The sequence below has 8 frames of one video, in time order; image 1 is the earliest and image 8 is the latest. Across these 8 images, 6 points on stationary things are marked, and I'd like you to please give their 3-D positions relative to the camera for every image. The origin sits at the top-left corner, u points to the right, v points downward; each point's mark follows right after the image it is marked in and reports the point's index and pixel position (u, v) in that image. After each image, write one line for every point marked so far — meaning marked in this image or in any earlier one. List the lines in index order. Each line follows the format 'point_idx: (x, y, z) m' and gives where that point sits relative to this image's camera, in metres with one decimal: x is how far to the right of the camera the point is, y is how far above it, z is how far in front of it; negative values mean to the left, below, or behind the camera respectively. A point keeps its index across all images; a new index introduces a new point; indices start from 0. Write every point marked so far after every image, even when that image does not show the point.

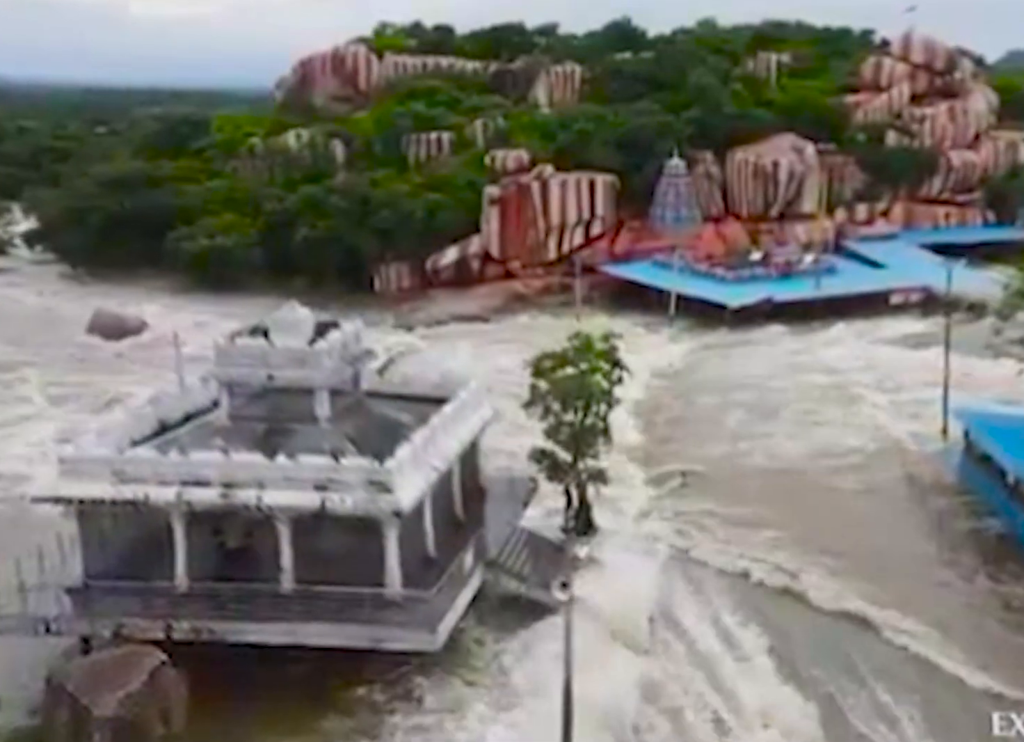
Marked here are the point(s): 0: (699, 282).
0: (+3.1, +1.5, +19.3) m
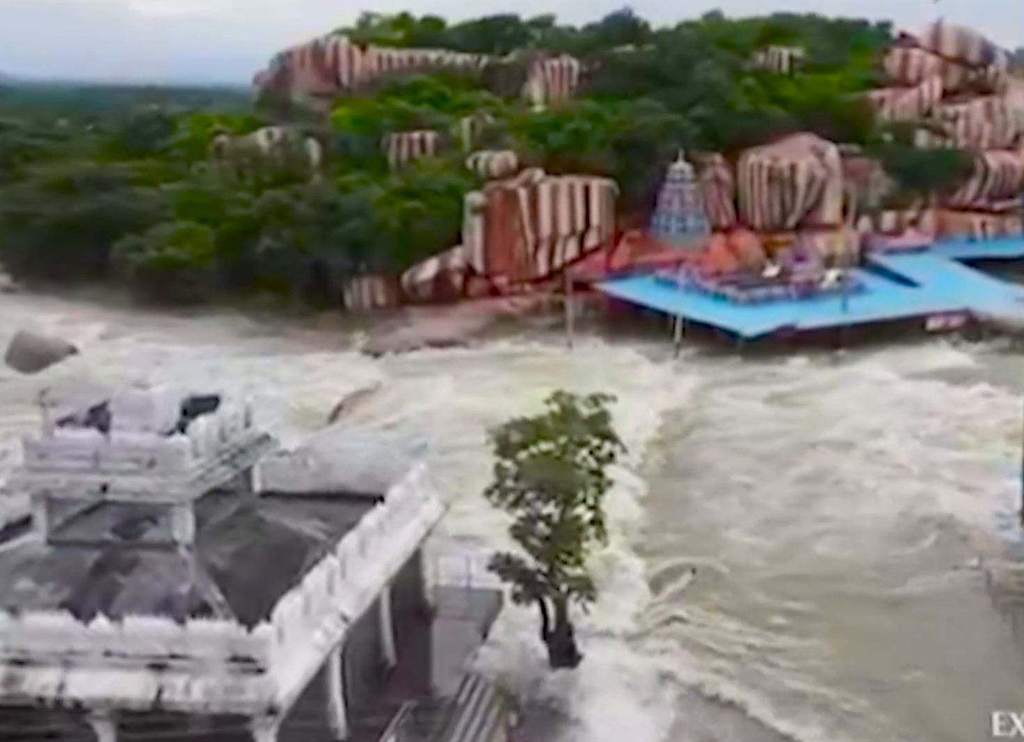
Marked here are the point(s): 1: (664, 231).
0: (+2.9, +1.0, +16.9) m
1: (+2.6, +2.4, +19.8) m
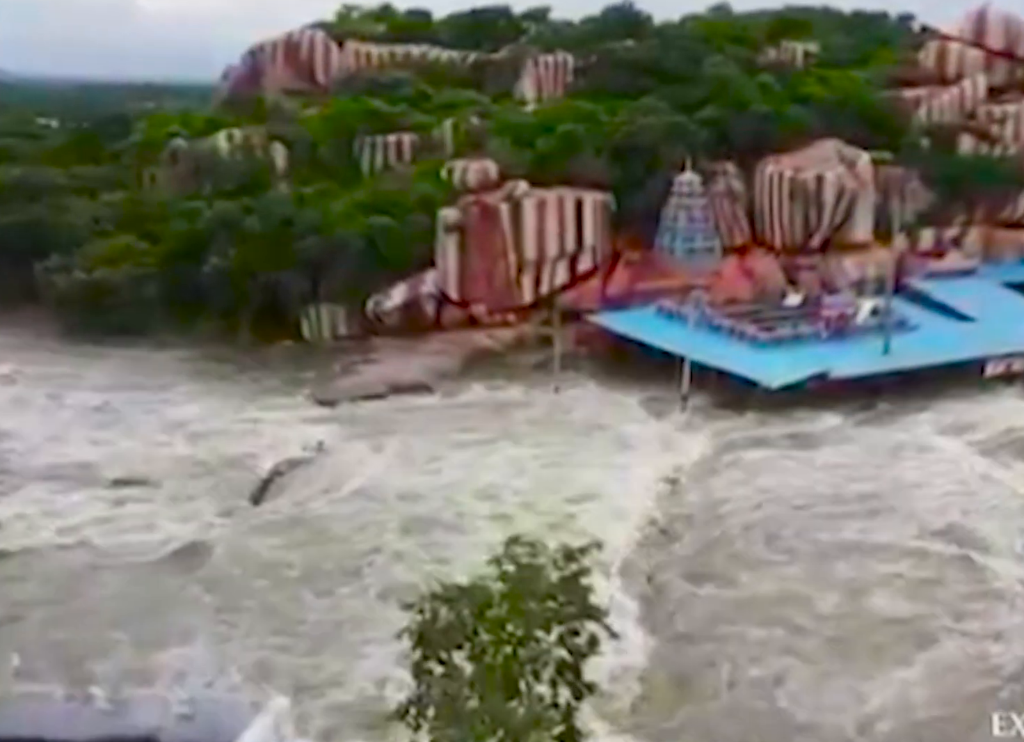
0: (+2.6, +0.3, +14.1) m
1: (+2.3, +1.8, +17.1) m
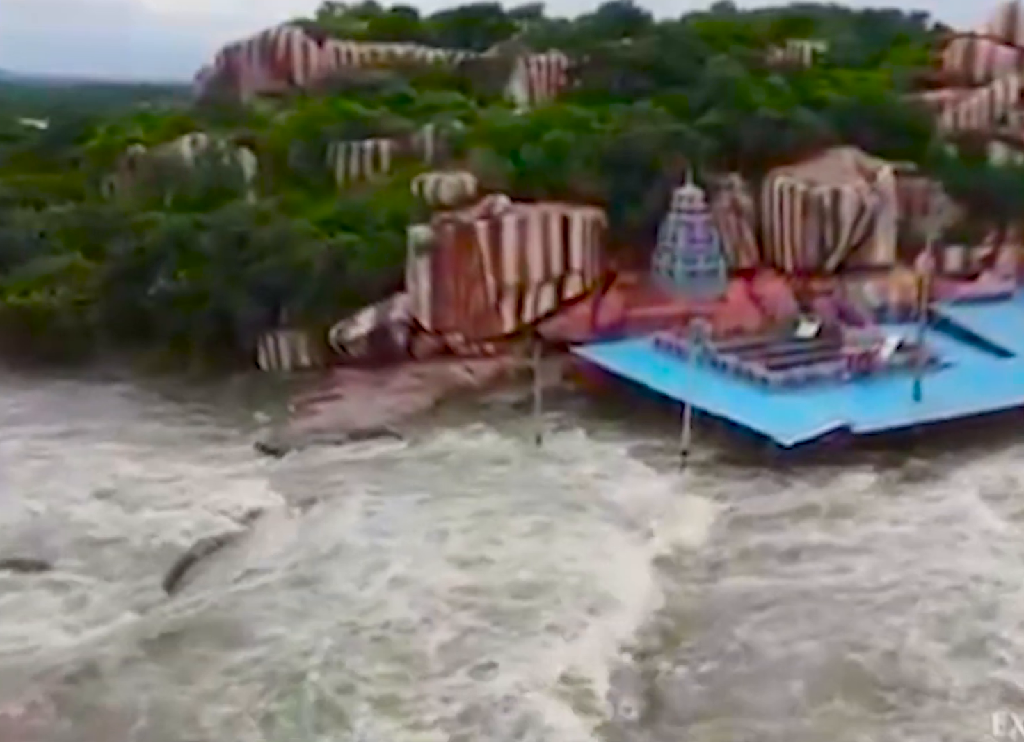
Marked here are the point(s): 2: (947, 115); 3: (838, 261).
0: (+2.3, -0.2, +12.3) m
1: (+2.1, +1.3, +15.2) m
2: (+6.9, +4.0, +18.1) m
3: (+4.4, +1.5, +15.5) m
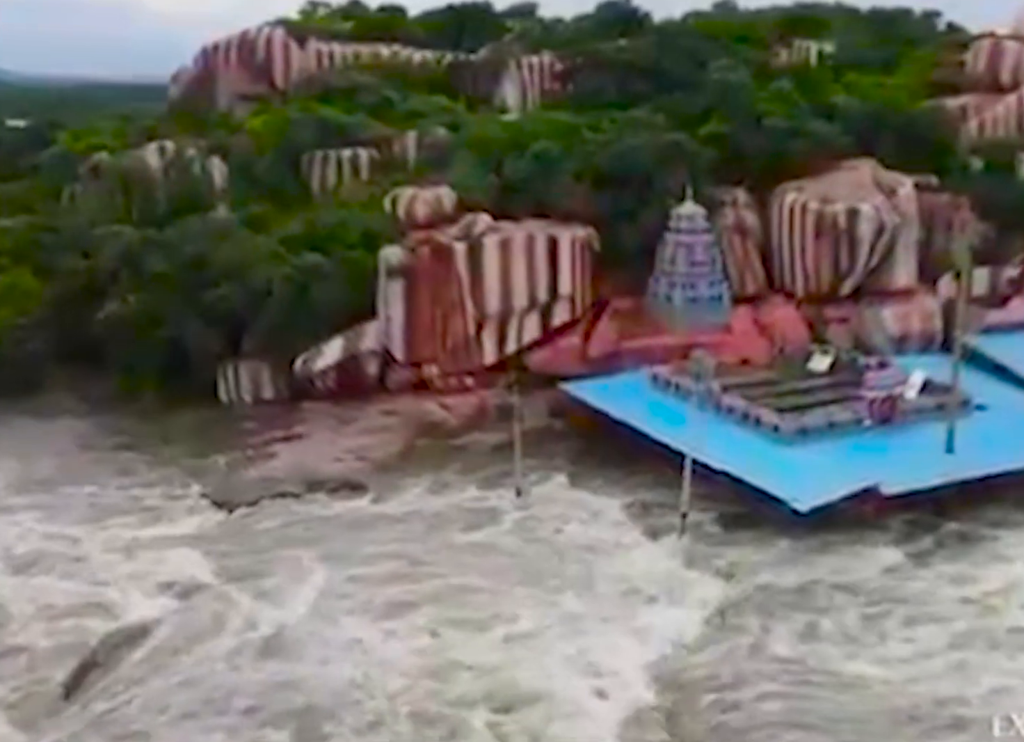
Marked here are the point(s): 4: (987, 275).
0: (+2.1, -0.6, +10.9) m
1: (+1.8, +0.8, +13.8) m
2: (+6.7, +3.6, +16.6) m
3: (+4.2, +1.1, +14.1) m
4: (+6.2, +1.3, +14.8) m
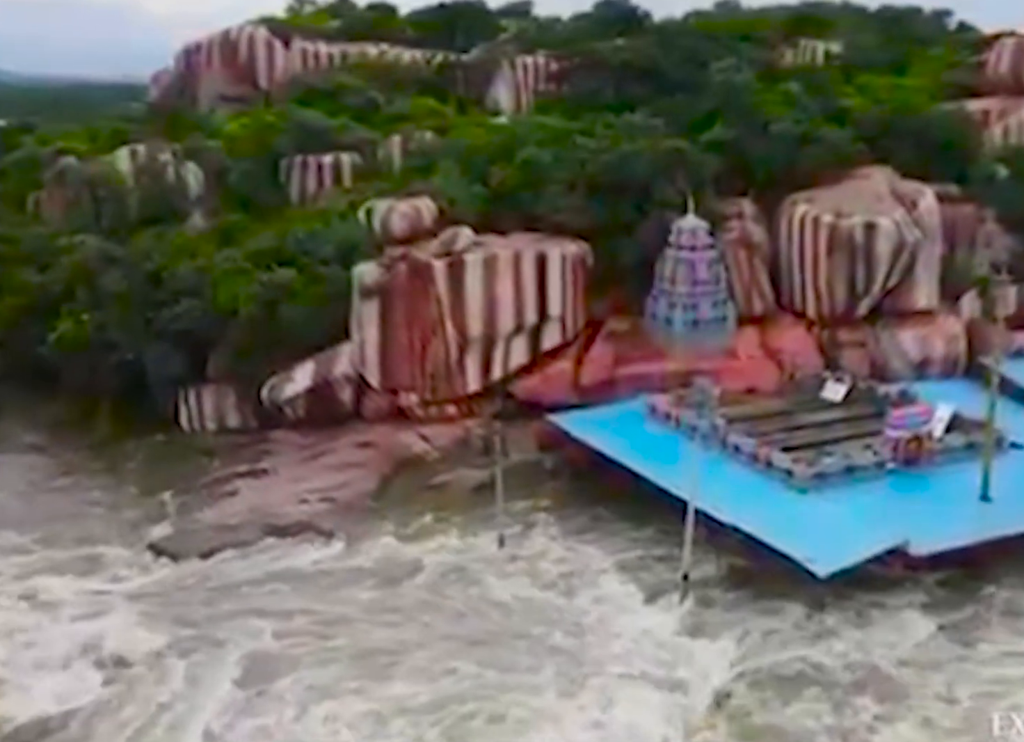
0: (+1.9, -0.9, +9.7) m
1: (+1.7, +0.5, +12.6) m
2: (+6.5, +3.3, +15.5) m
3: (+4.1, +0.7, +12.9) m
4: (+6.0, +1.0, +13.6) m
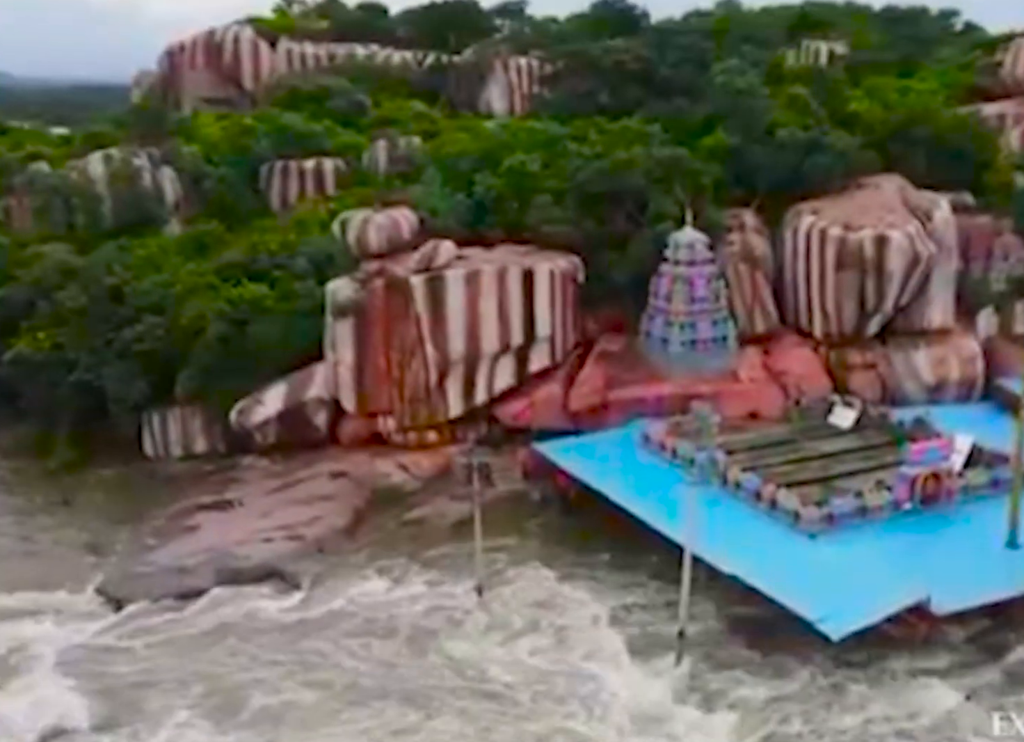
0: (+1.7, -1.2, +8.8) m
1: (+1.5, +0.3, +11.8) m
2: (+6.4, +3.0, +14.6) m
3: (+3.9, +0.5, +12.0) m
4: (+5.9, +0.7, +12.8) m
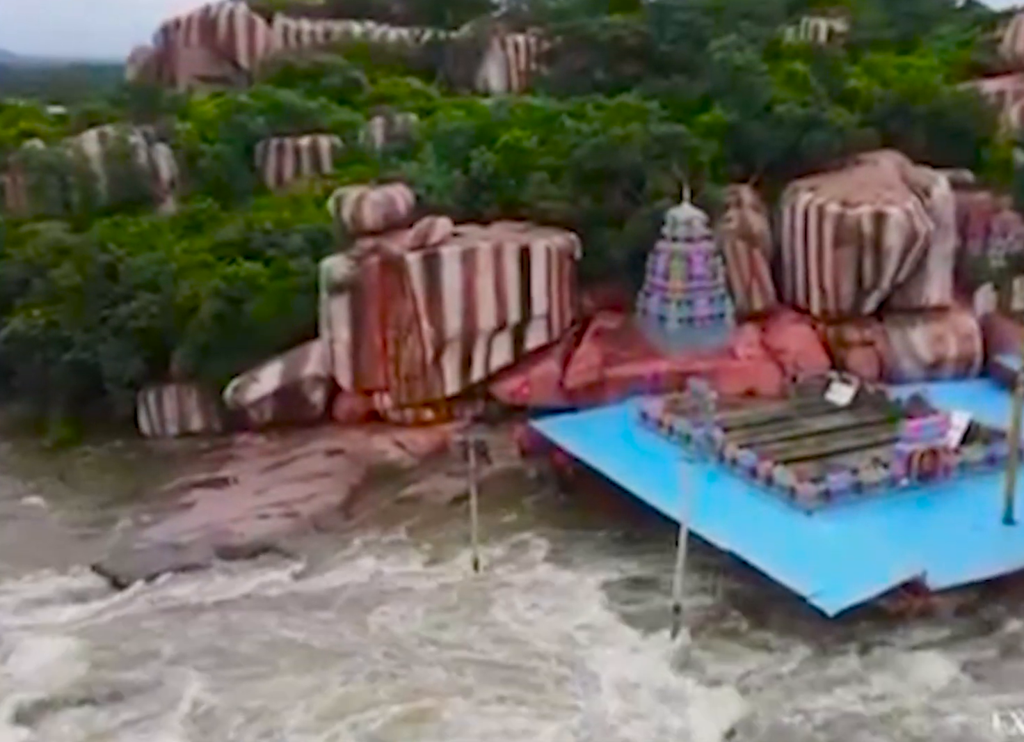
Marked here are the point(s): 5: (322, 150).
0: (+1.7, -1.0, +8.8) m
1: (+1.5, +0.5, +11.7) m
2: (+6.3, +3.3, +14.5) m
3: (+3.9, +0.7, +12.0) m
4: (+5.8, +1.0, +12.7) m
5: (-3.1, +3.6, +18.5) m
